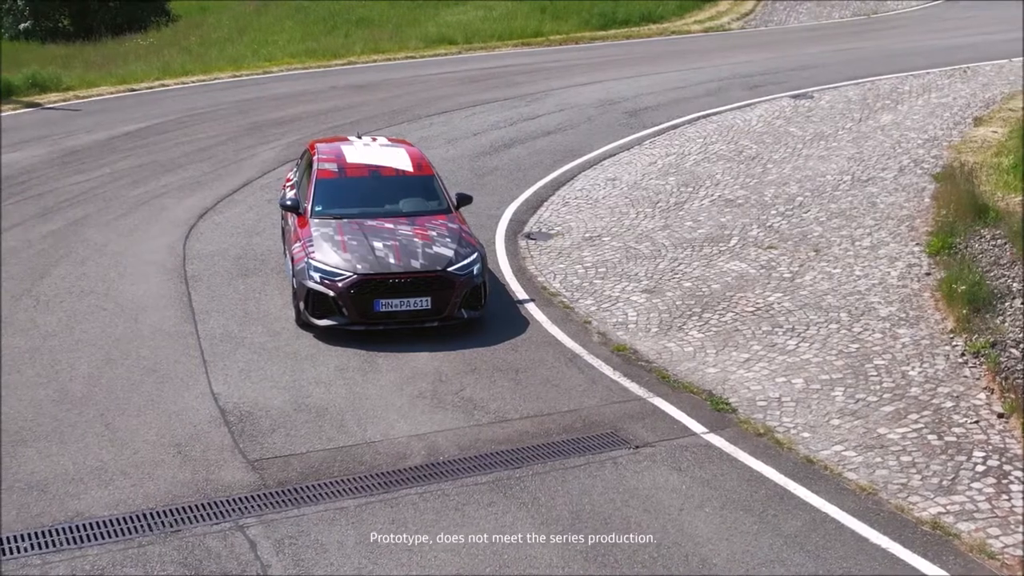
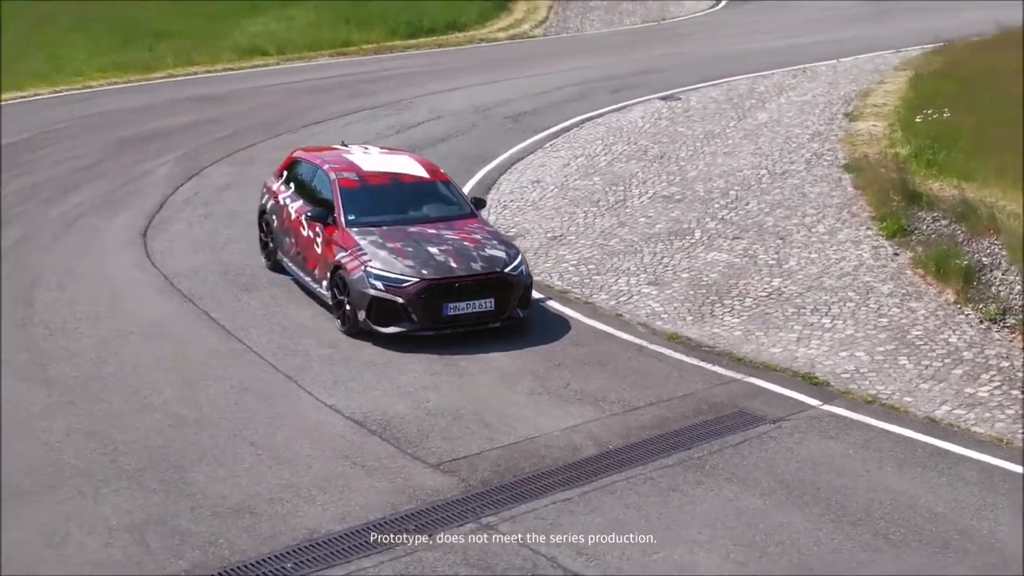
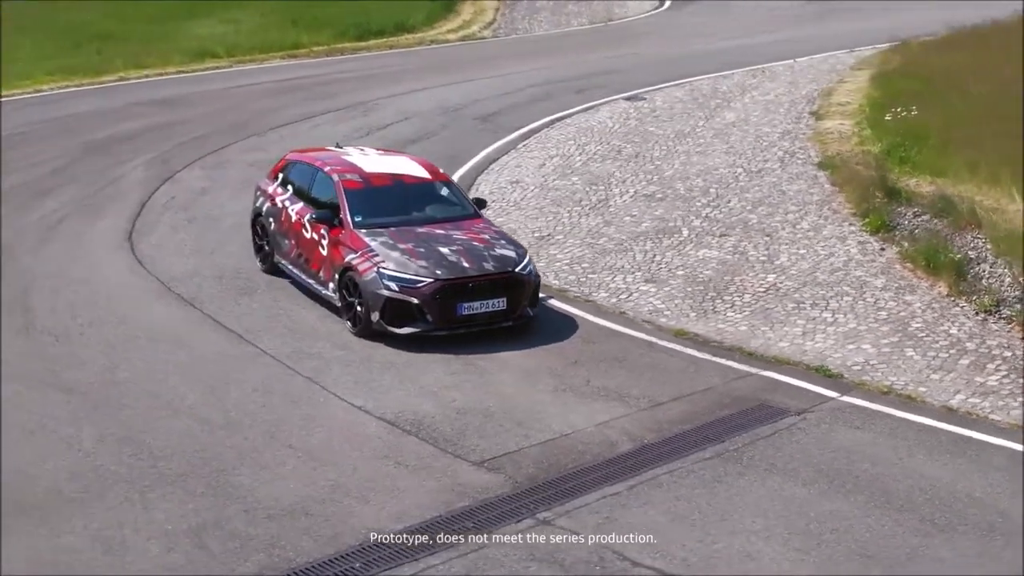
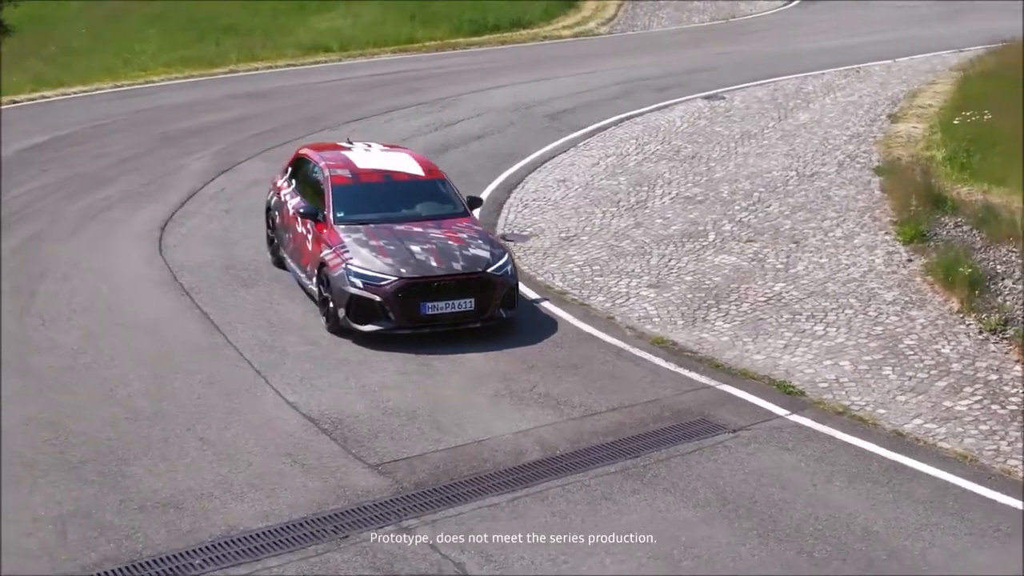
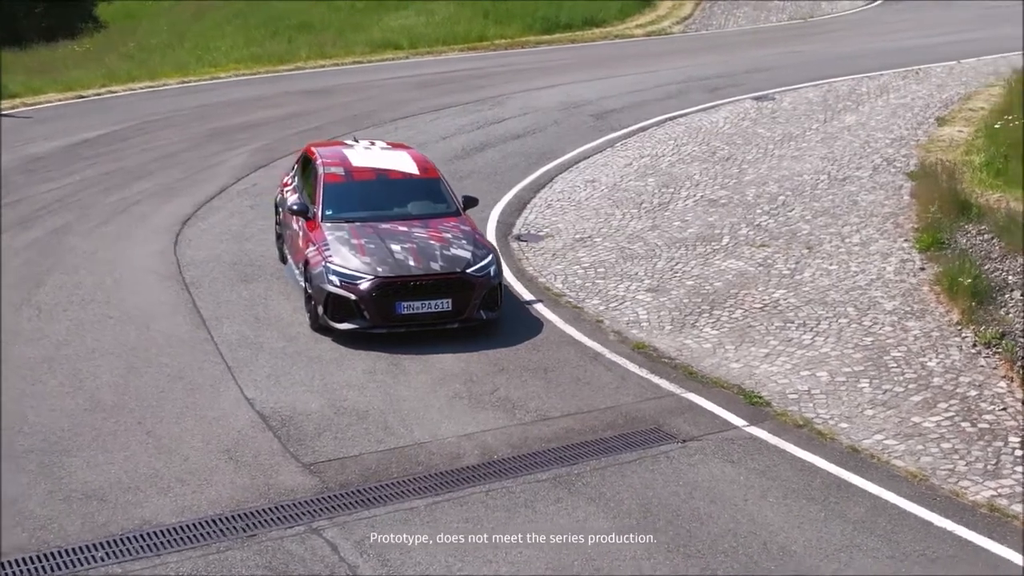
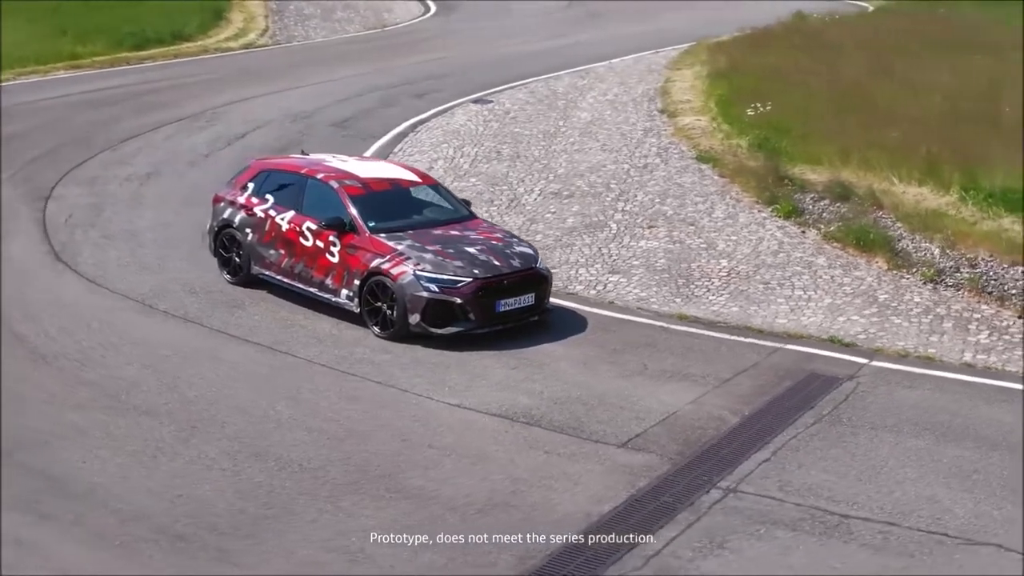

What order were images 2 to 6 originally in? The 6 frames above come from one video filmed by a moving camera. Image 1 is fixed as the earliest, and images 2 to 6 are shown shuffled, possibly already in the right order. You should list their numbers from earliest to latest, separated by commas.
5, 4, 2, 3, 6
